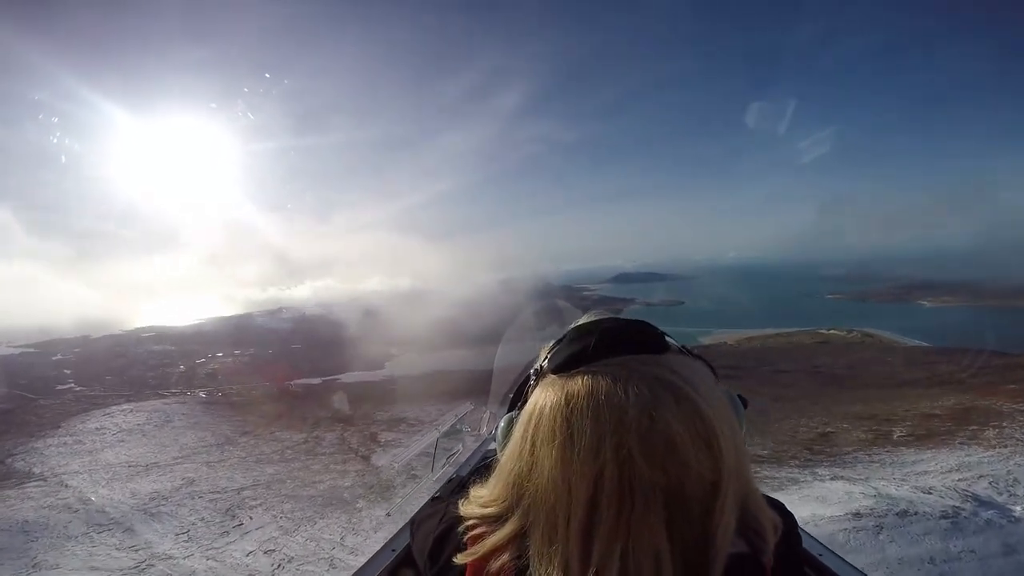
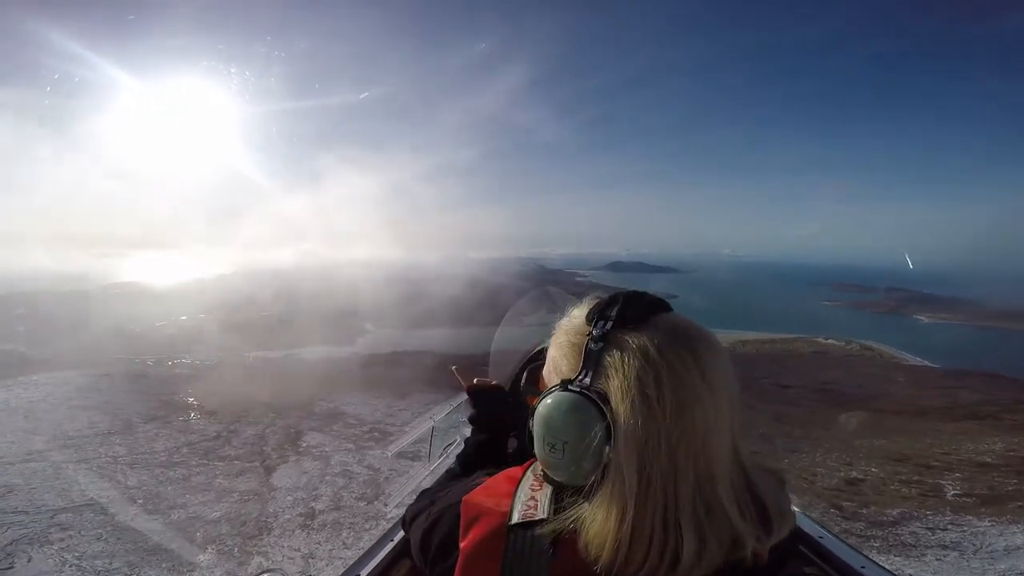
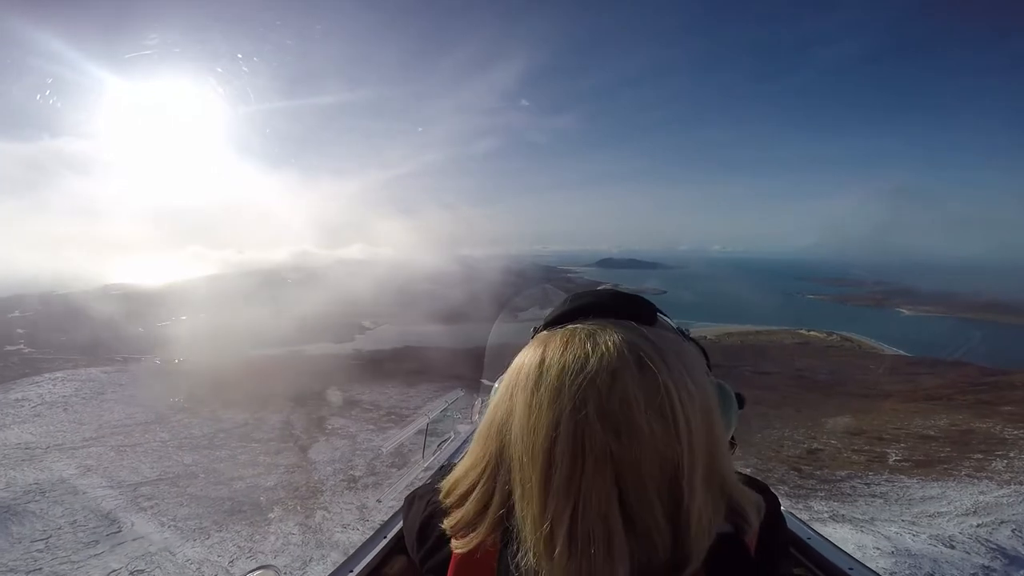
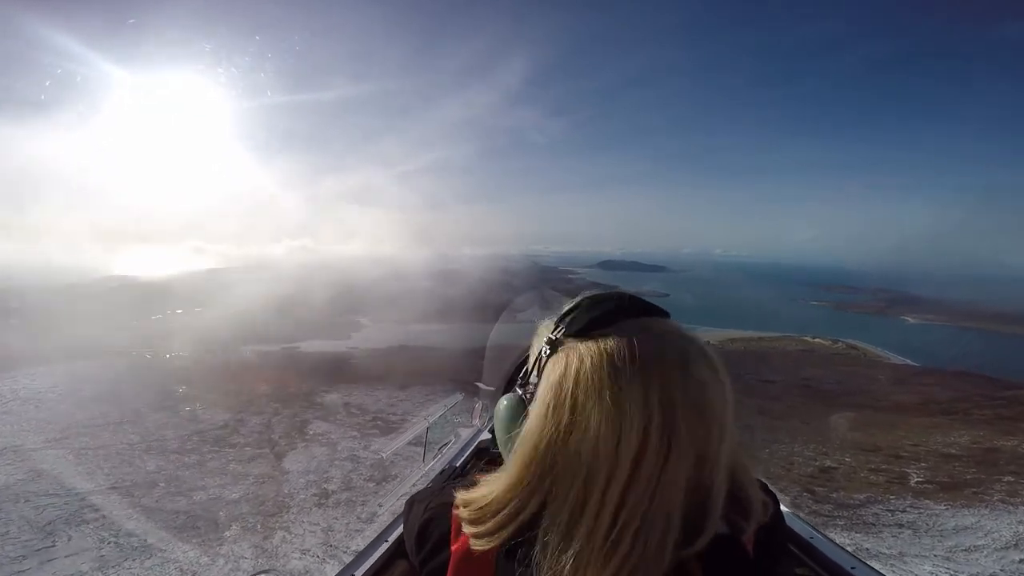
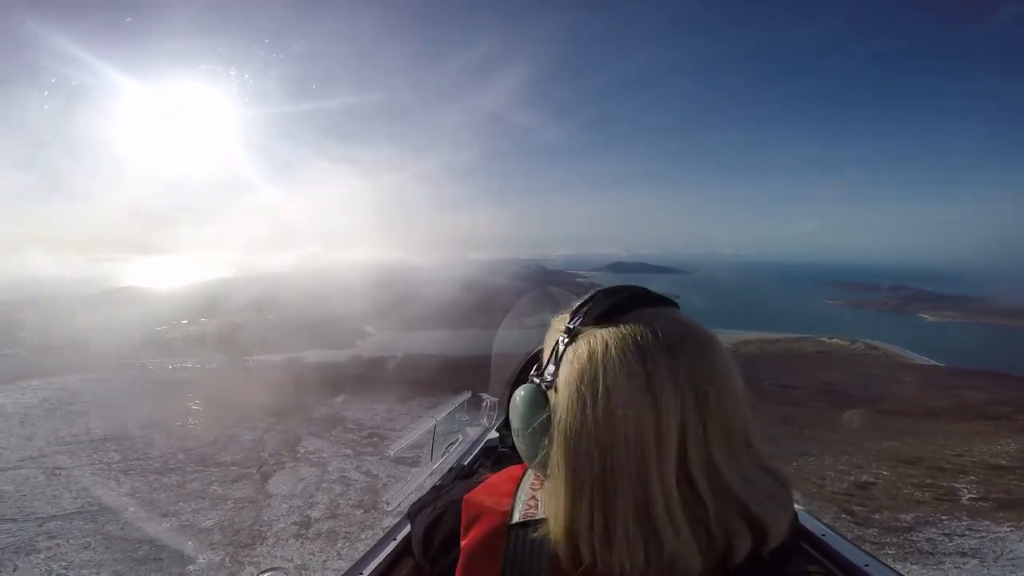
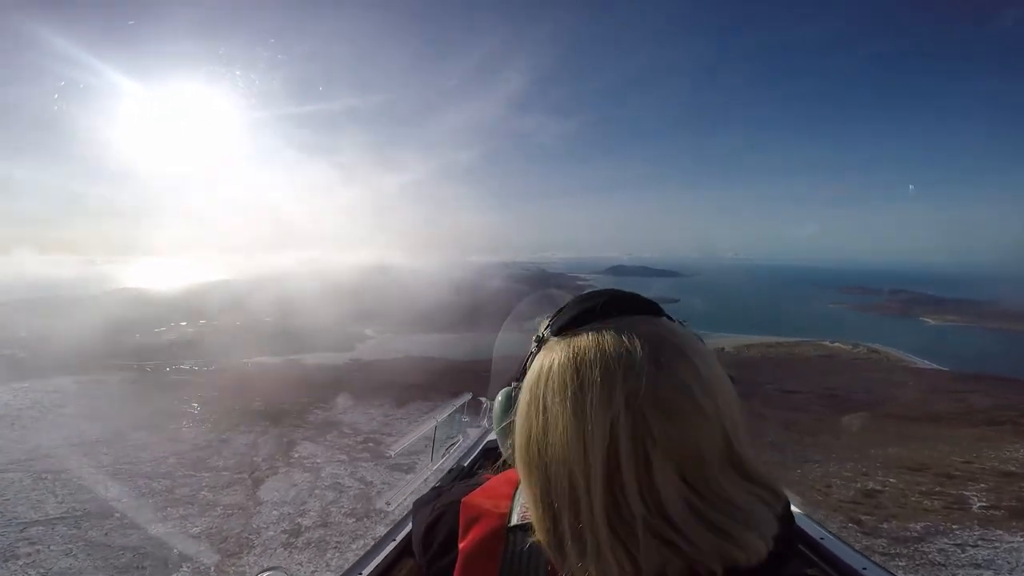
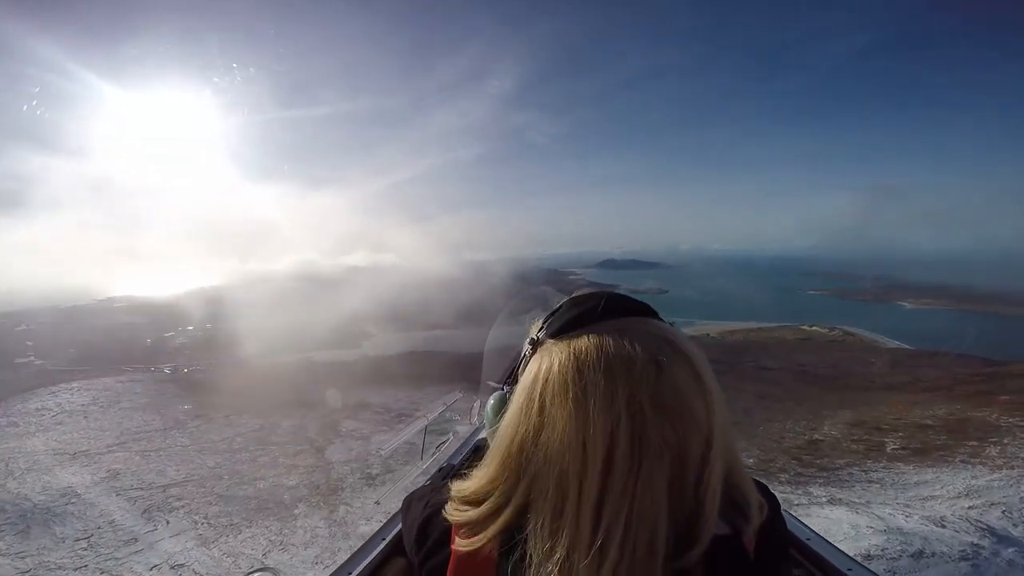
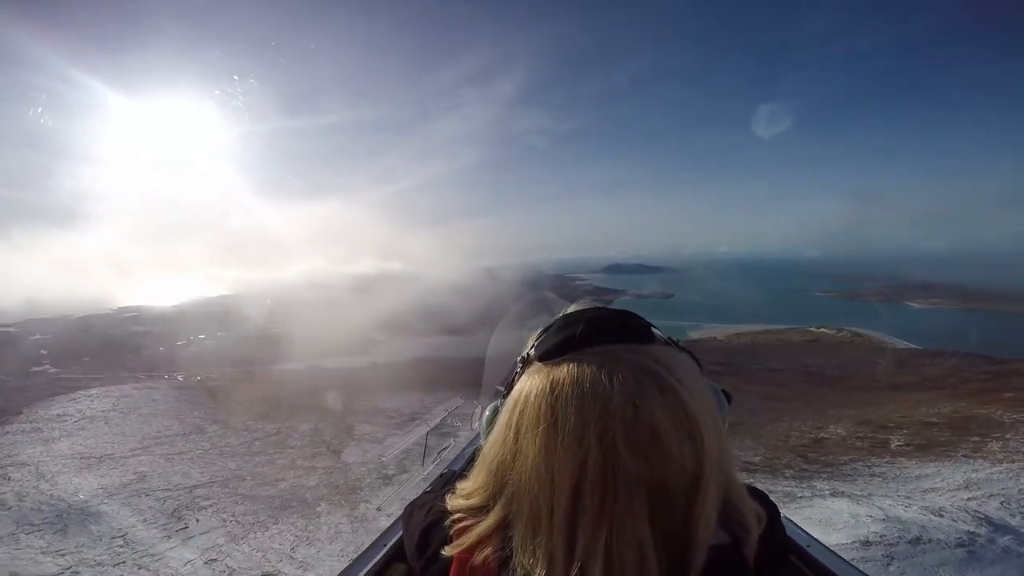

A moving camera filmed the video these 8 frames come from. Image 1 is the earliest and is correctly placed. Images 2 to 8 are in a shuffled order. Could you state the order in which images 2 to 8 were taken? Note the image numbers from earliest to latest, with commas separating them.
8, 7, 3, 4, 2, 5, 6
